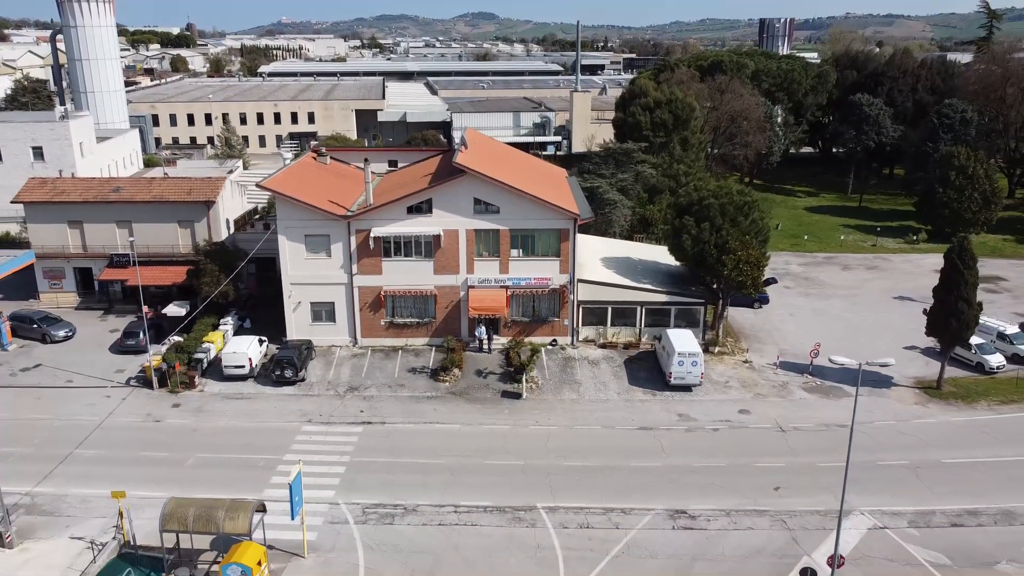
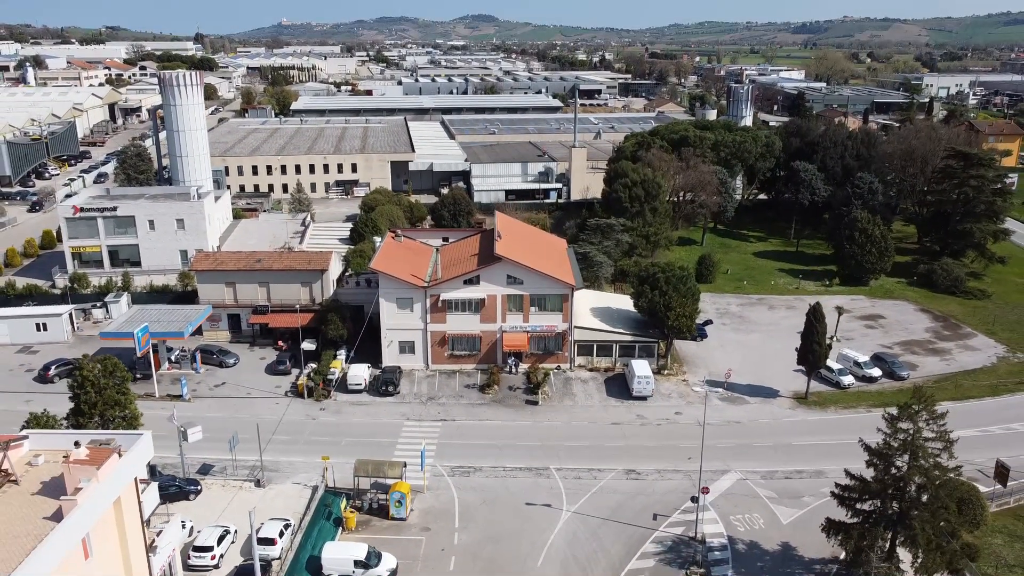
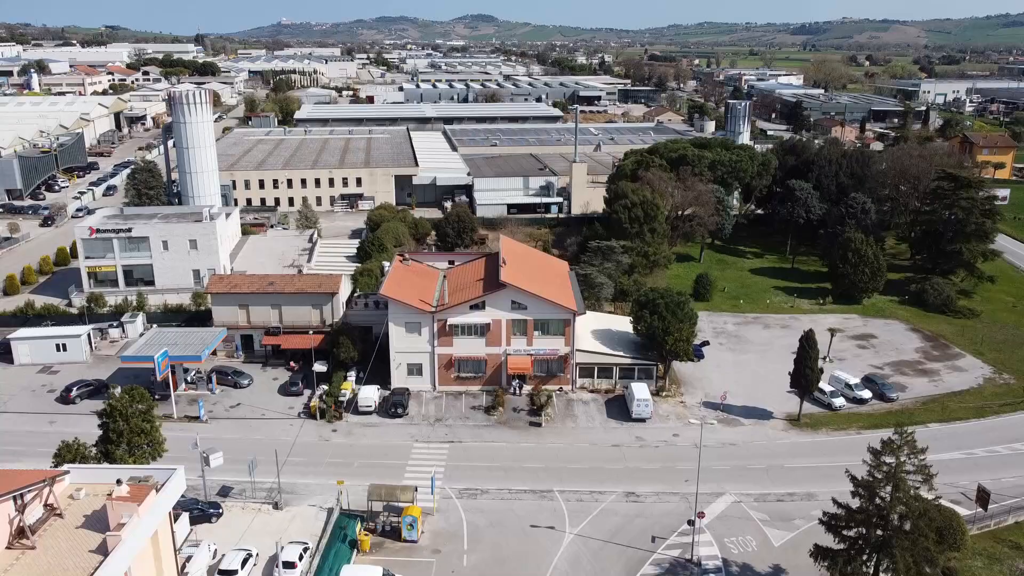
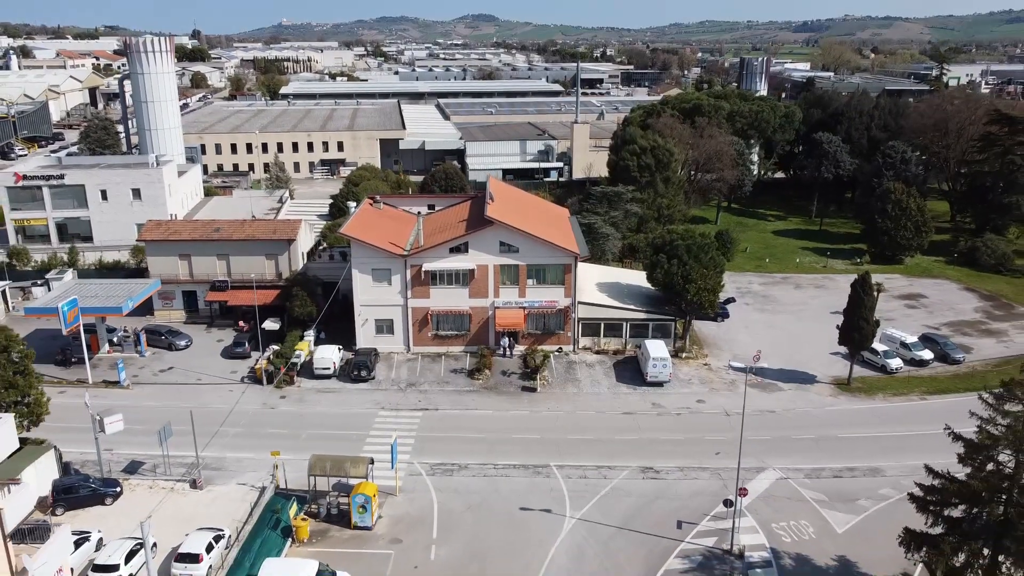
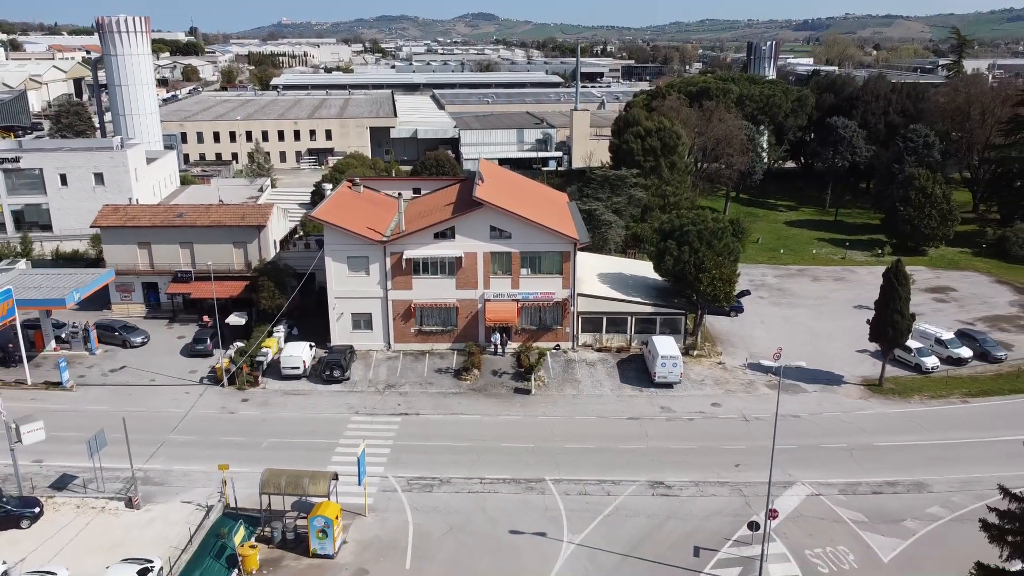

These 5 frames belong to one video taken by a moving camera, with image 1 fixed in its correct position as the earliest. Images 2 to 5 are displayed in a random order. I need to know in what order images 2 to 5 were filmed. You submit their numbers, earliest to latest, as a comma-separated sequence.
5, 4, 2, 3
